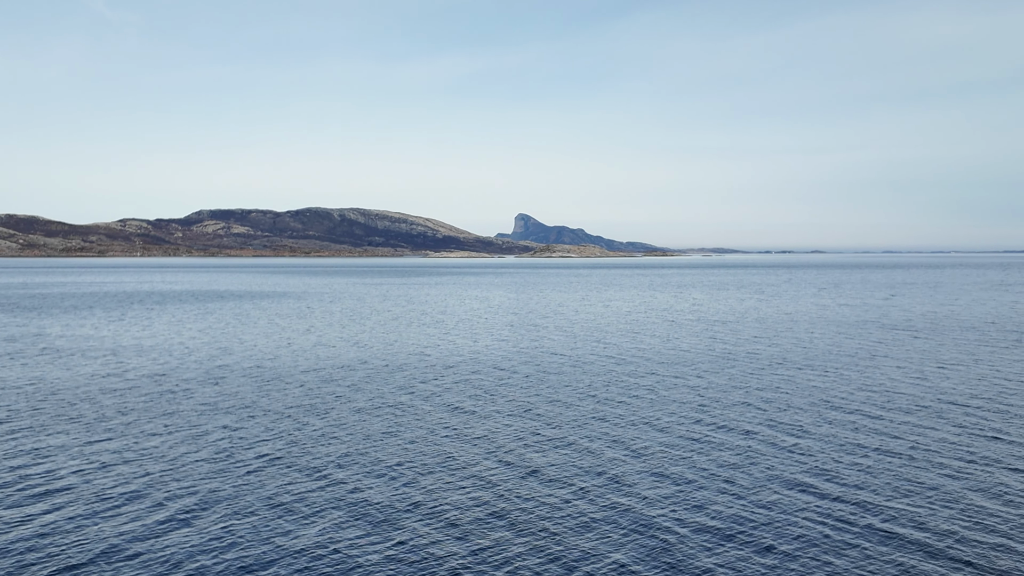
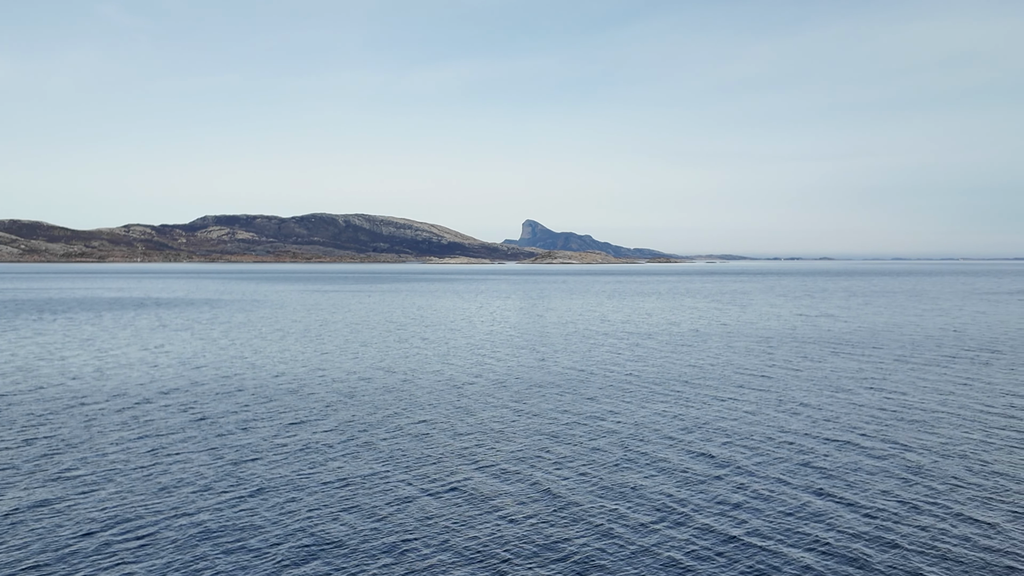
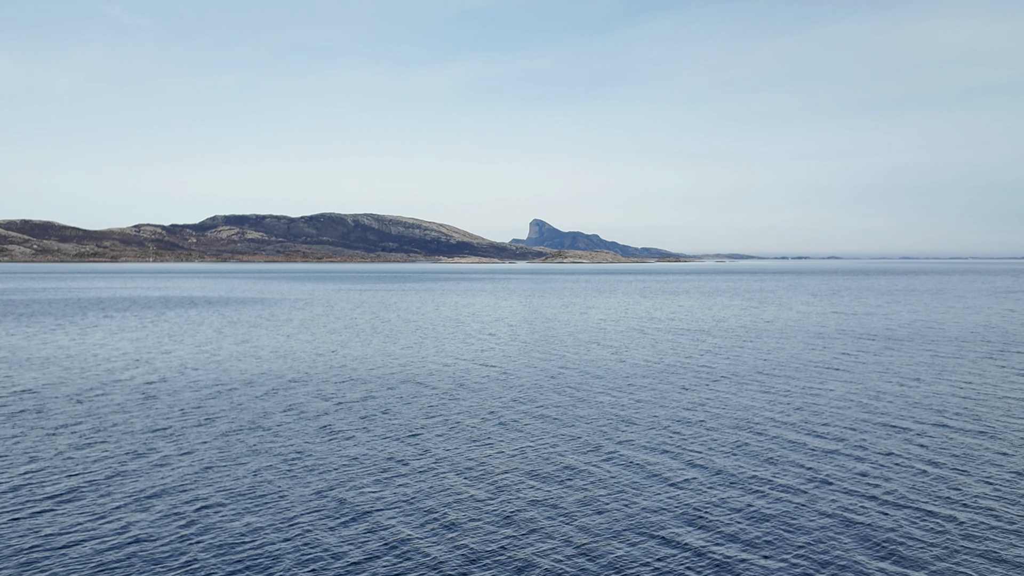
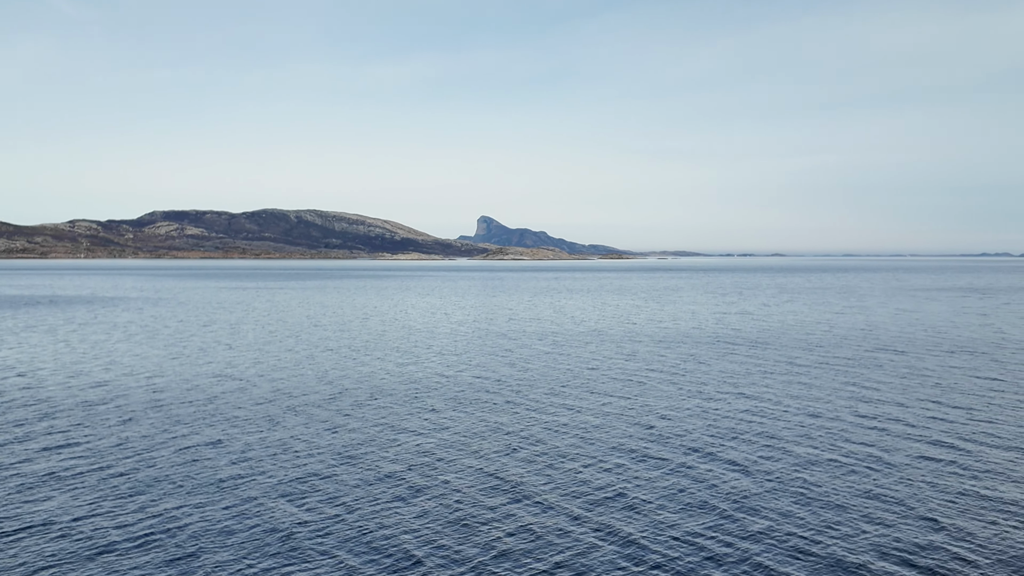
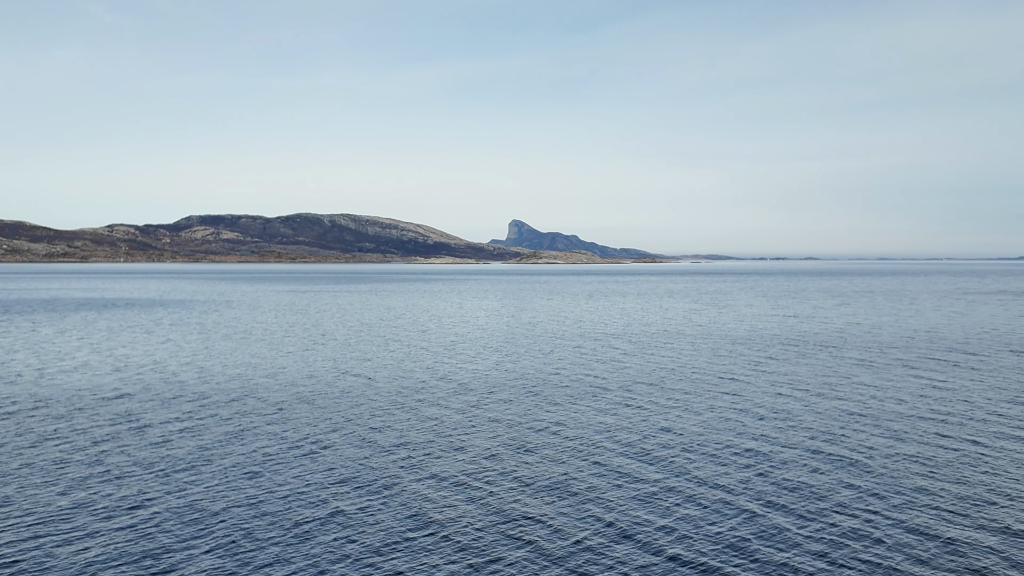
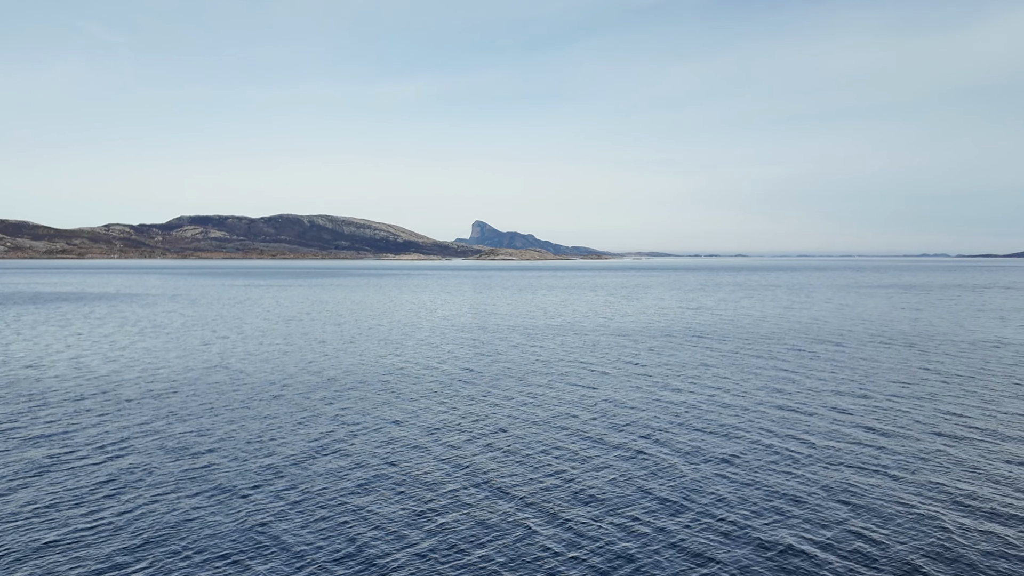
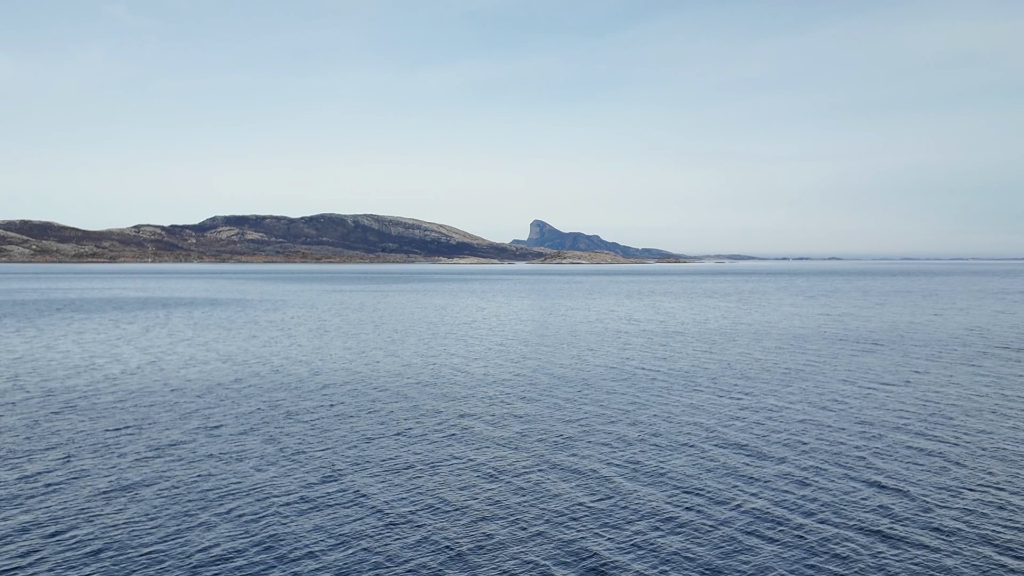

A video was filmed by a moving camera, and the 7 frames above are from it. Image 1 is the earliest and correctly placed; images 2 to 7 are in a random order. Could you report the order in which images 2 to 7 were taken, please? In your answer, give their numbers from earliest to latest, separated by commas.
3, 7, 2, 5, 4, 6
